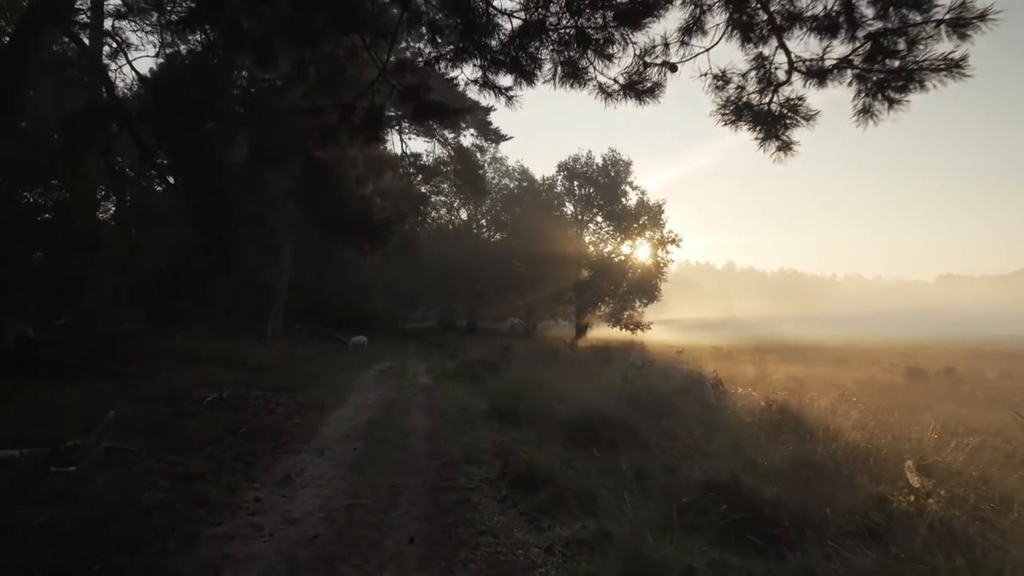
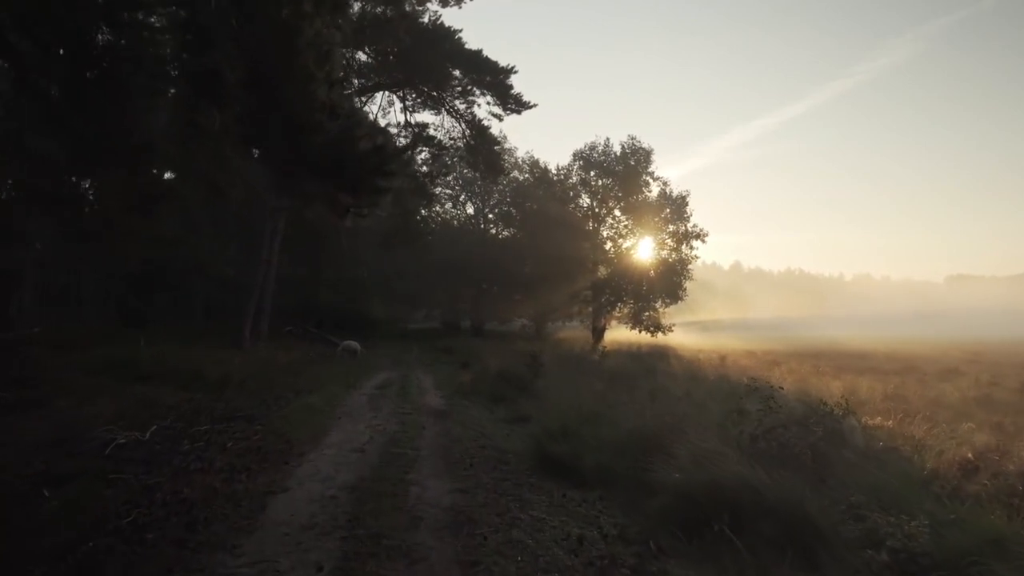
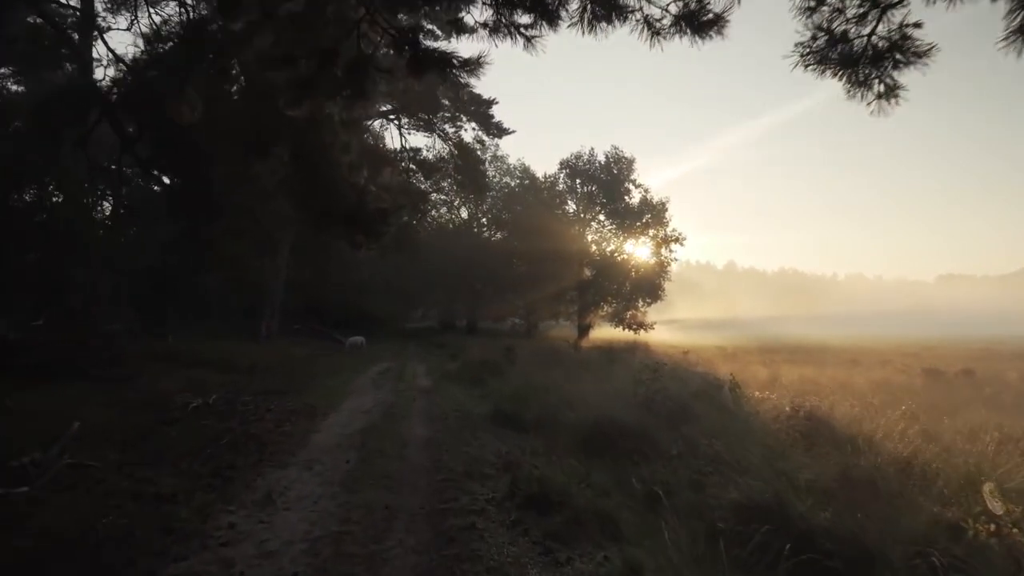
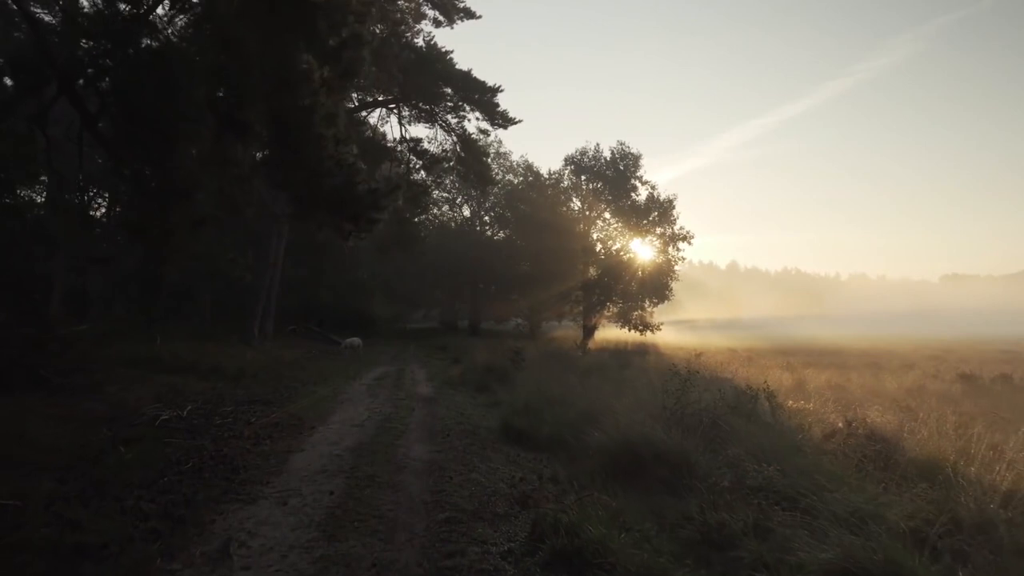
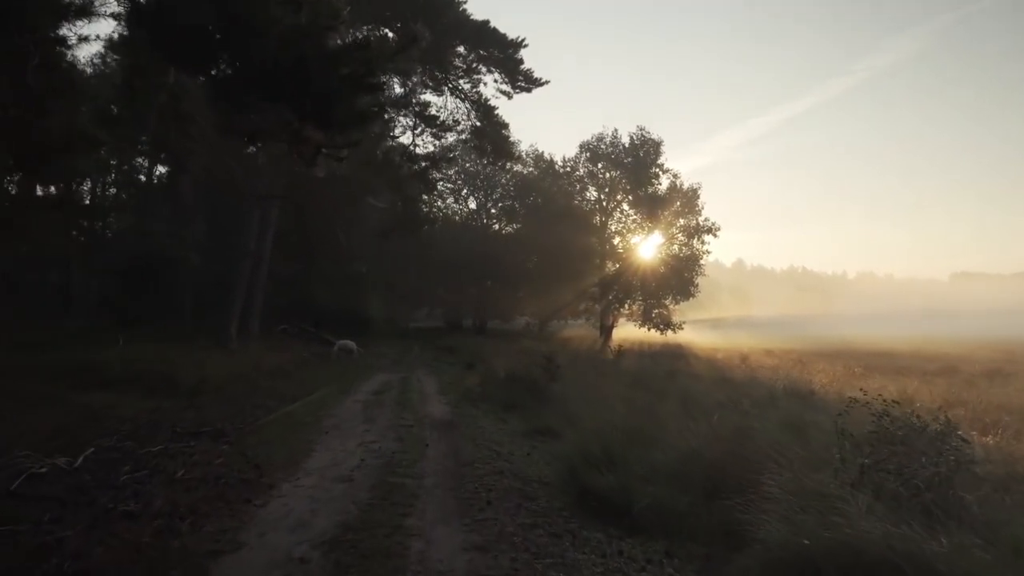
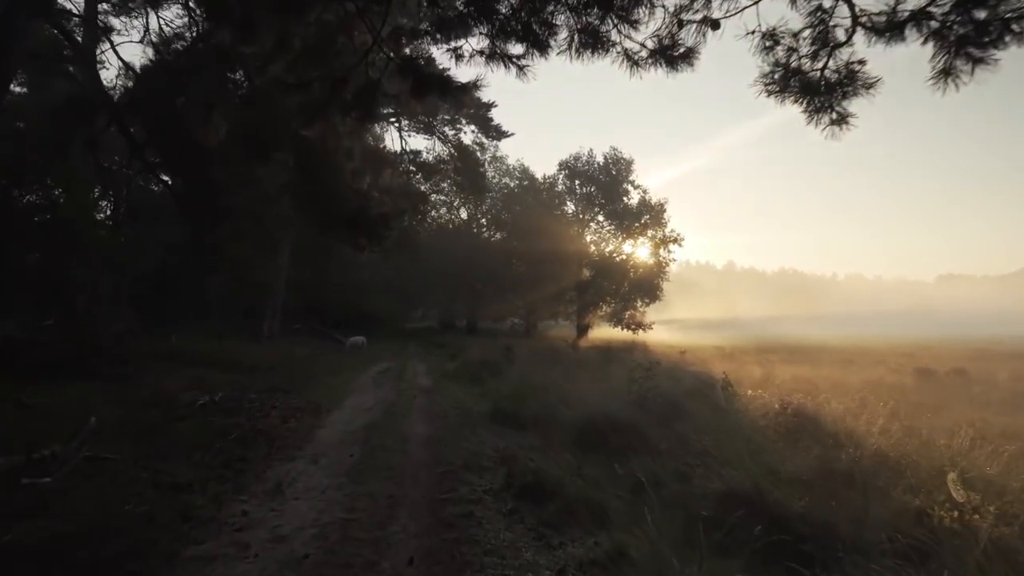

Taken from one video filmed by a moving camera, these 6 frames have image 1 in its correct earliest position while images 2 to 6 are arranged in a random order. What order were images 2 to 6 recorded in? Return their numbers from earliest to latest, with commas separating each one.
6, 3, 4, 2, 5
